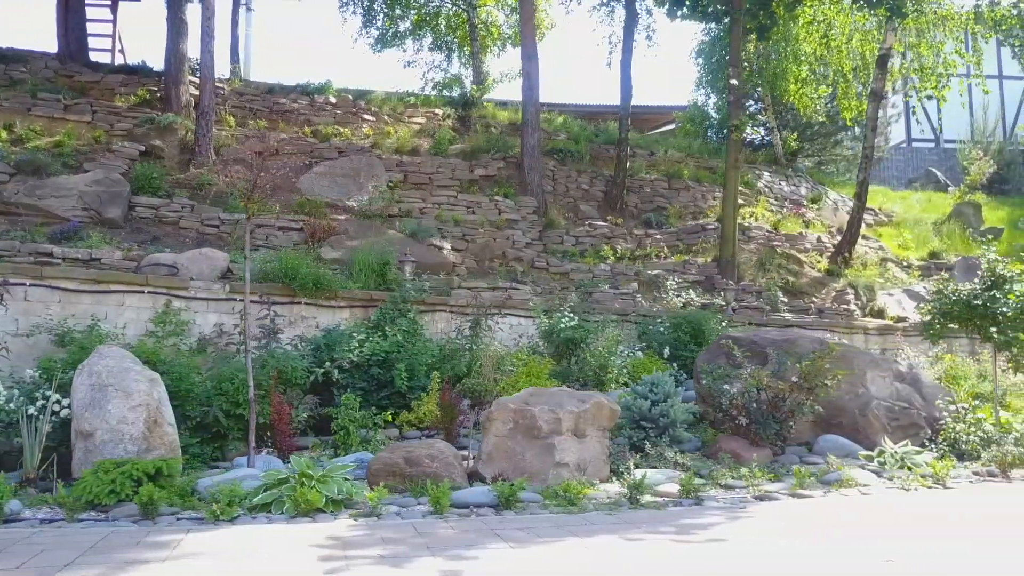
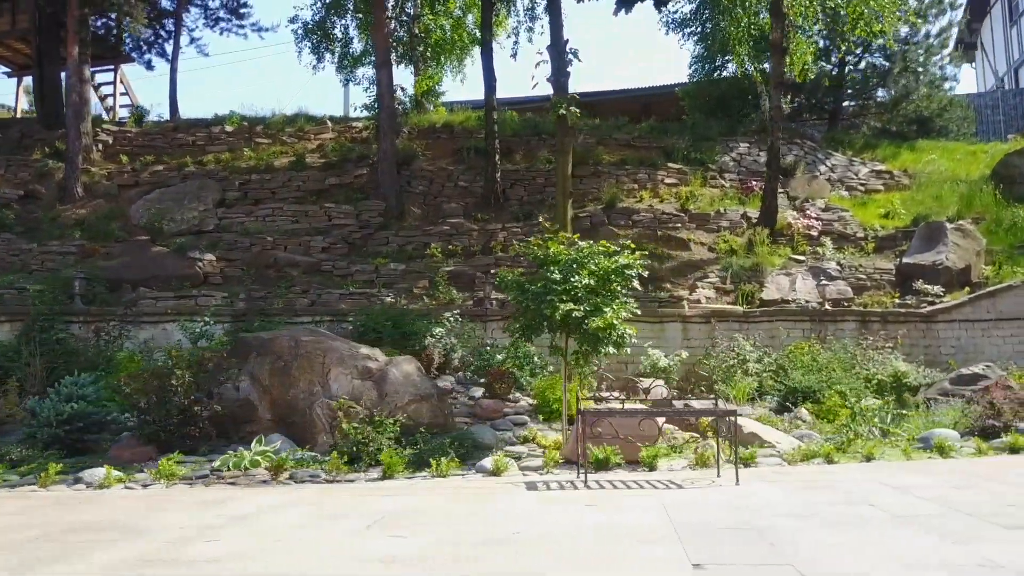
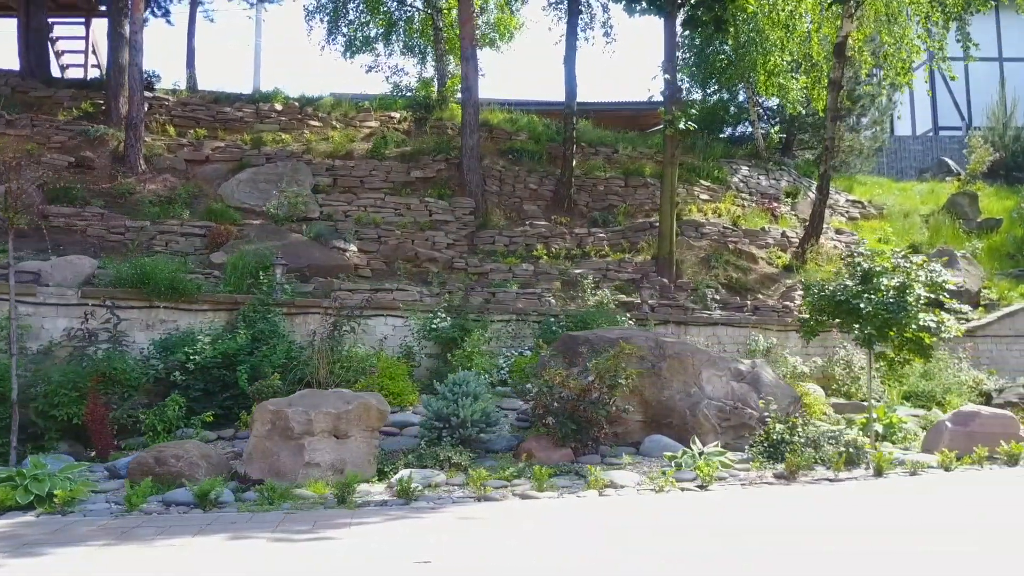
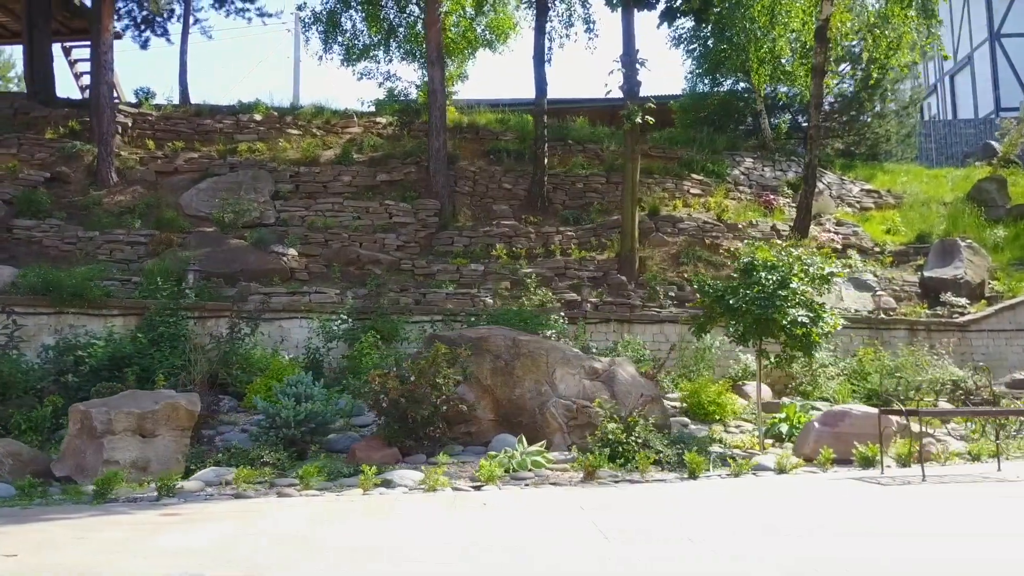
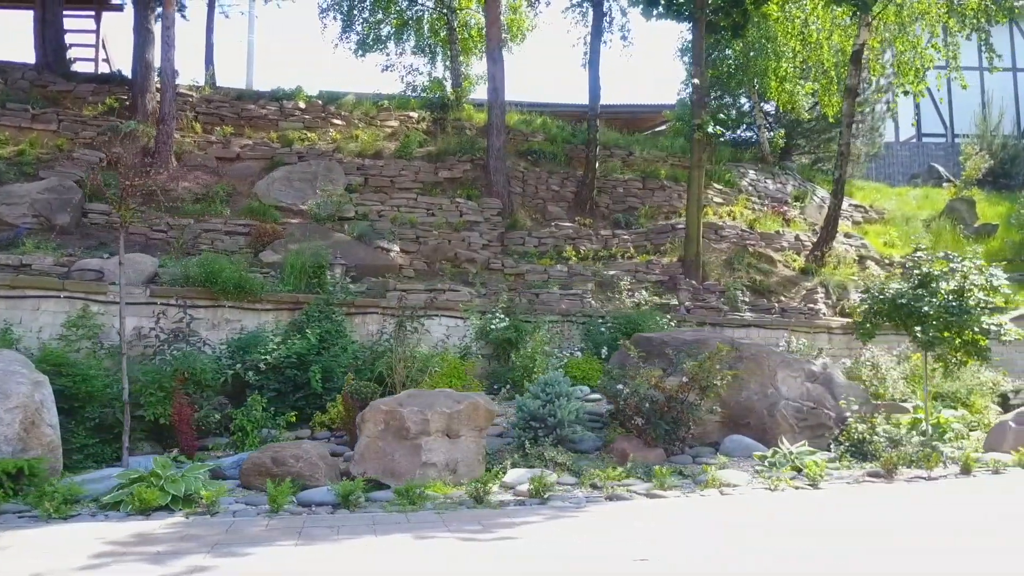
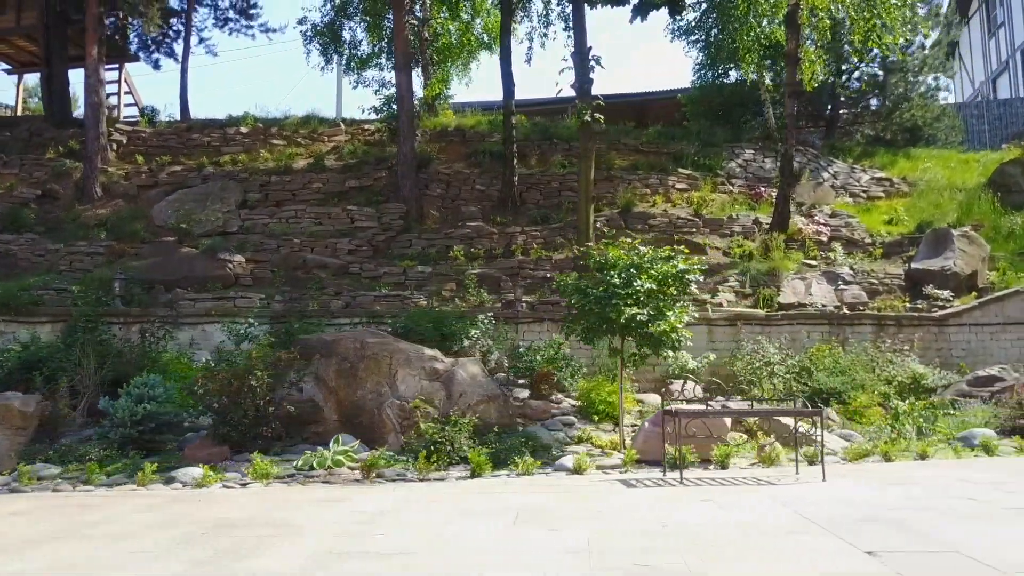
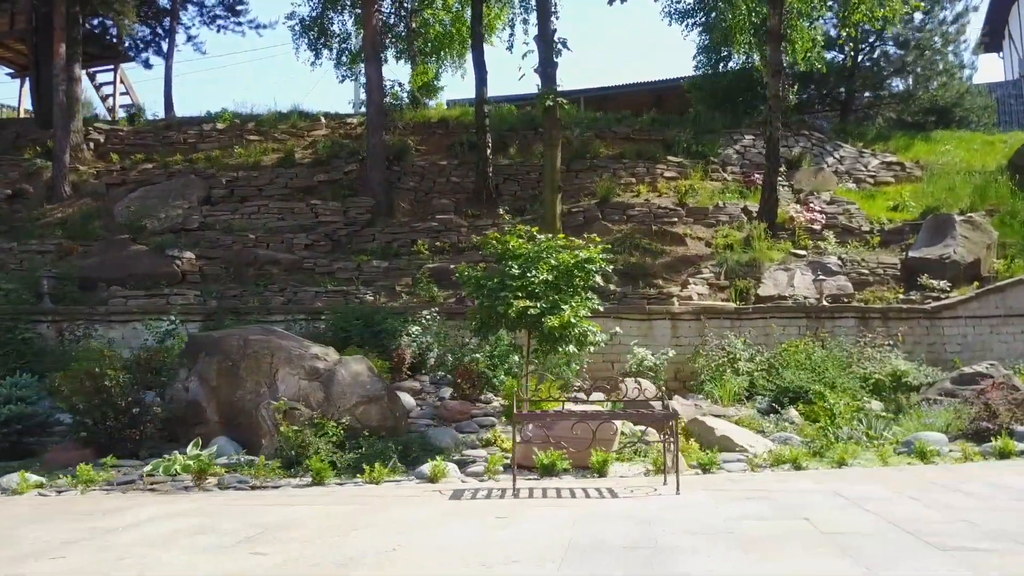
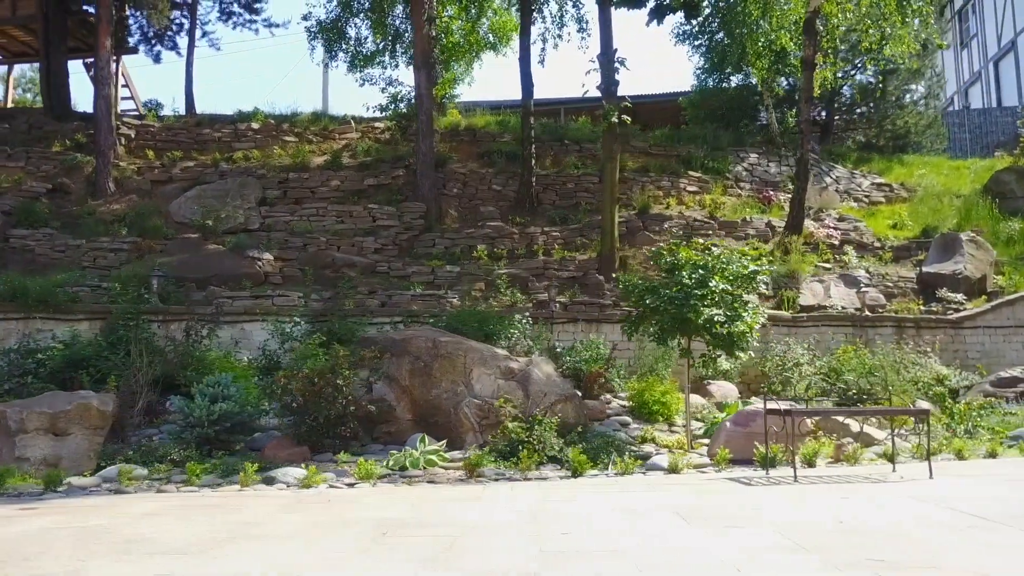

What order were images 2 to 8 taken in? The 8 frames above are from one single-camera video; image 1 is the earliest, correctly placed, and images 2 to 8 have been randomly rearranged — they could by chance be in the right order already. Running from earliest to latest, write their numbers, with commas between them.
5, 3, 4, 8, 6, 2, 7
